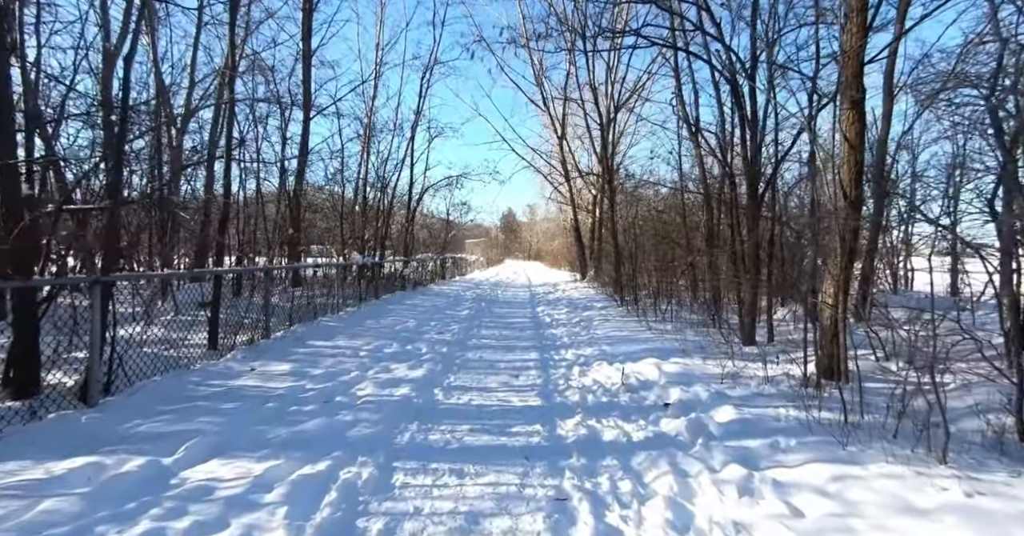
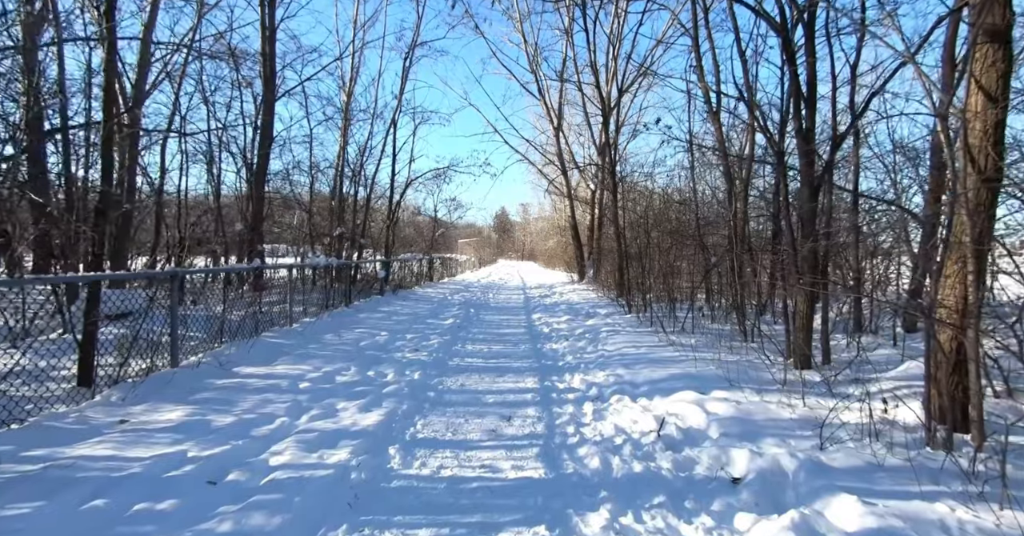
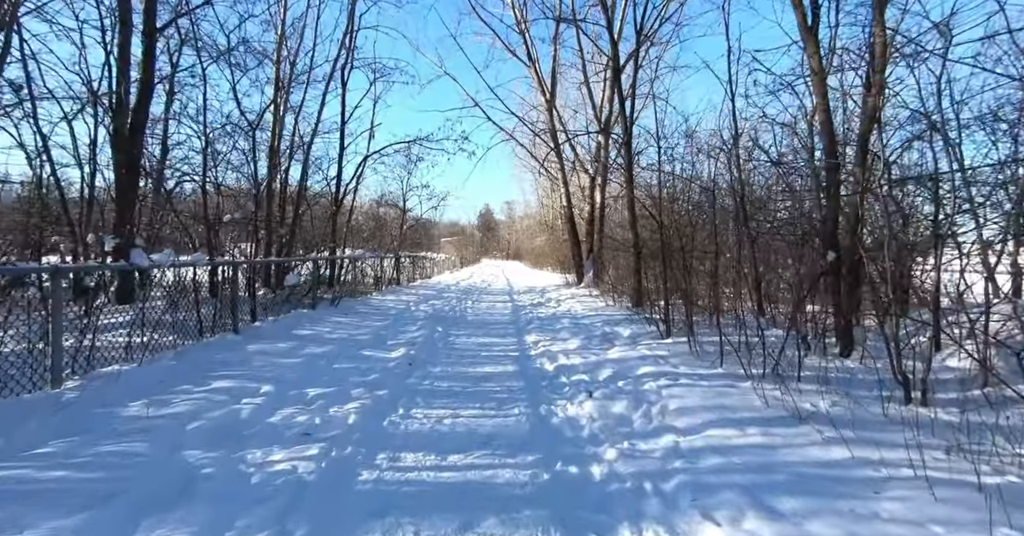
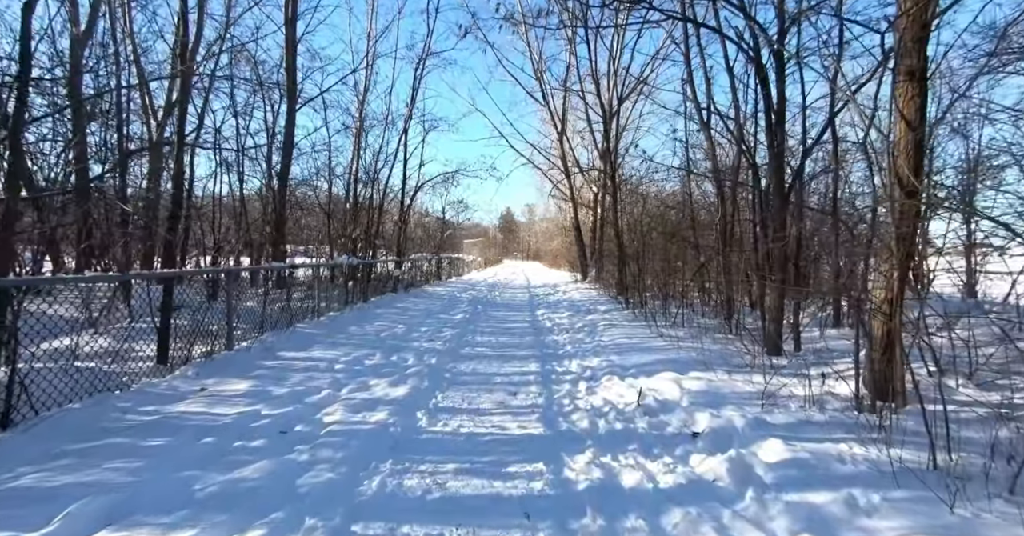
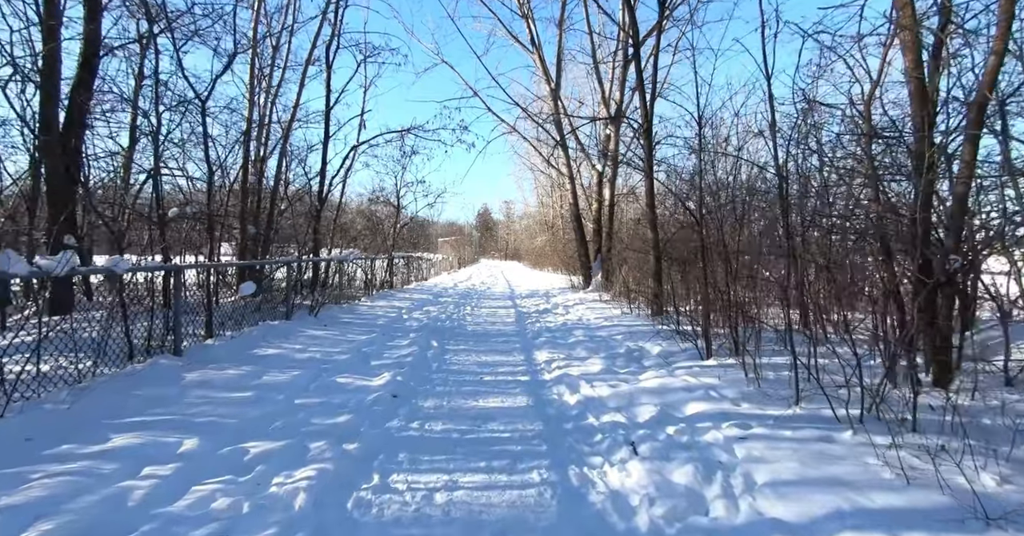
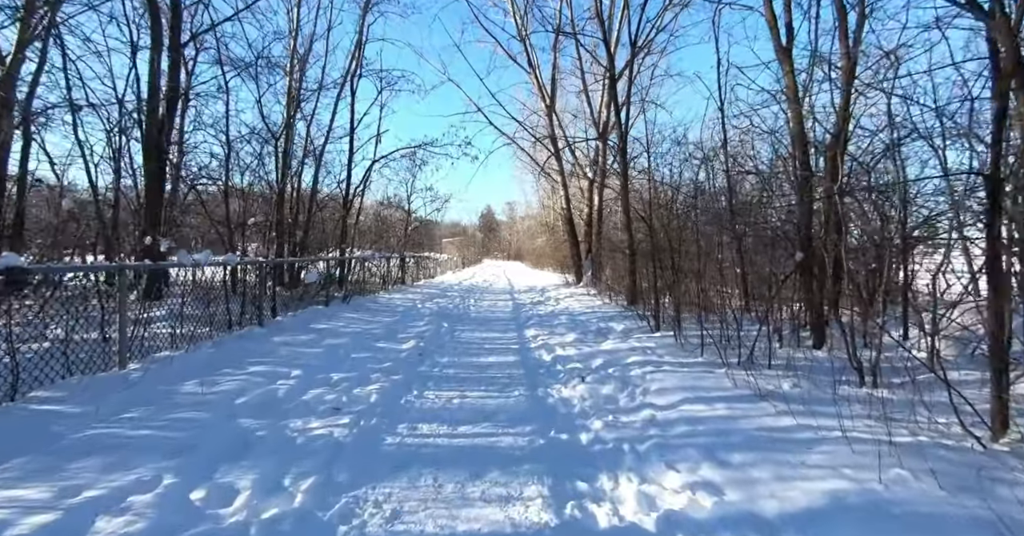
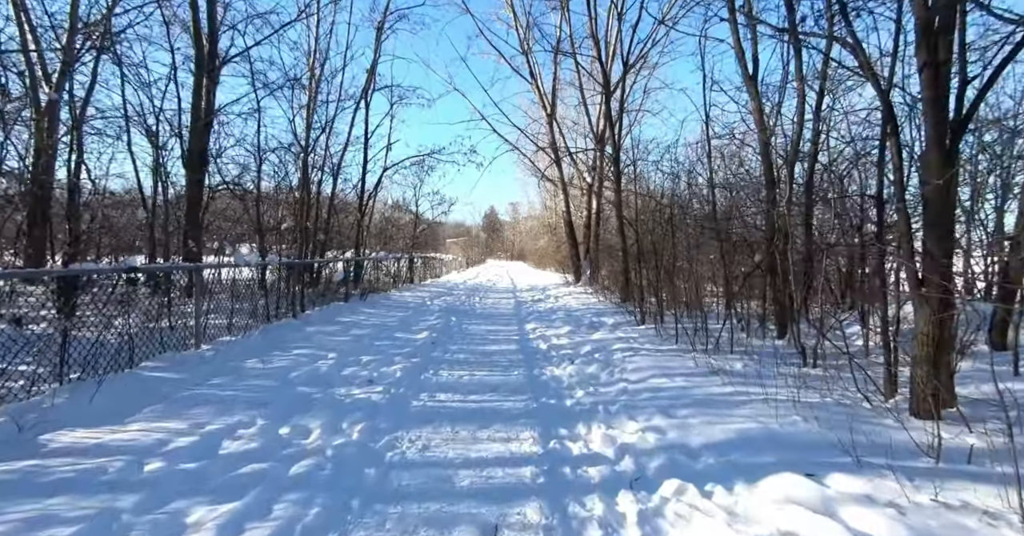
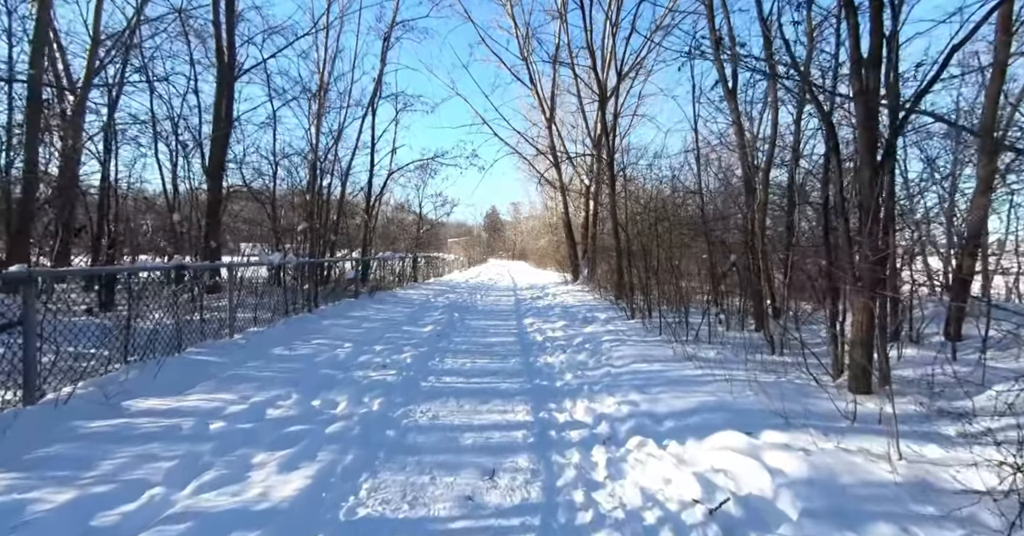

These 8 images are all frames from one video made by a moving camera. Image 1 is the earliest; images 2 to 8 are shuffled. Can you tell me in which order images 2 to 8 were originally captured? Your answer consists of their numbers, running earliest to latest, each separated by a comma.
4, 2, 8, 7, 6, 3, 5
